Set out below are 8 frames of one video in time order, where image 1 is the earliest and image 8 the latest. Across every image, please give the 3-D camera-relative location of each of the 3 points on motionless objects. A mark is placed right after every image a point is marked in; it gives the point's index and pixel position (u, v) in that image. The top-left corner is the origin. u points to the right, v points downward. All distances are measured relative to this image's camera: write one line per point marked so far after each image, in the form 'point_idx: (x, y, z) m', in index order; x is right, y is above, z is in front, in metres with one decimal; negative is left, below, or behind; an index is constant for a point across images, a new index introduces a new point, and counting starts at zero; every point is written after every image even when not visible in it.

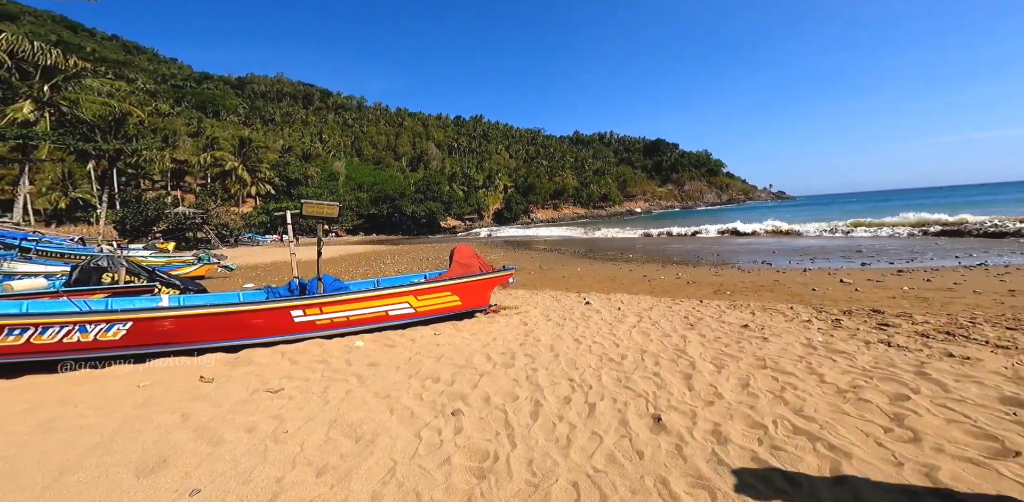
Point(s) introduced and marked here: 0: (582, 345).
0: (+0.9, -1.3, +5.6) m
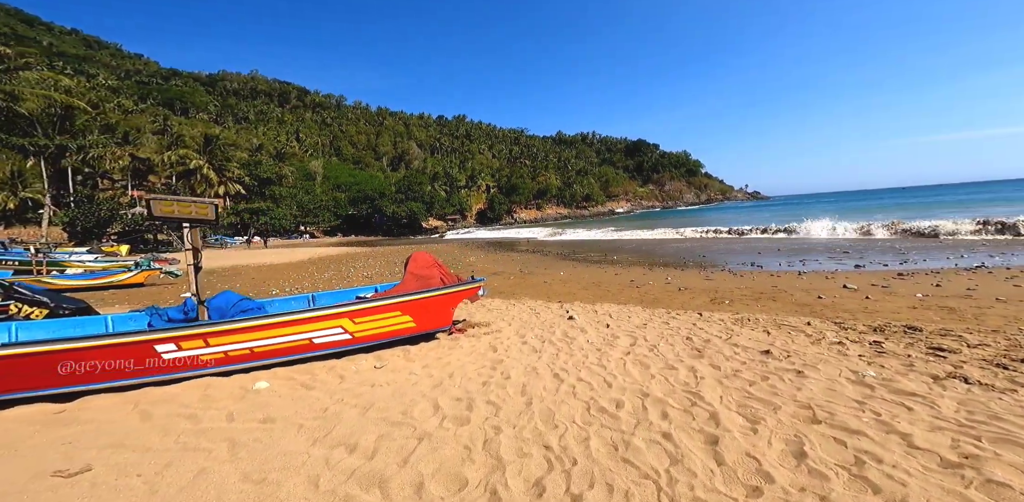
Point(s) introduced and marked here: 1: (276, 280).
0: (+0.5, -1.4, +4.3) m
1: (-10.6, -1.3, +19.4) m
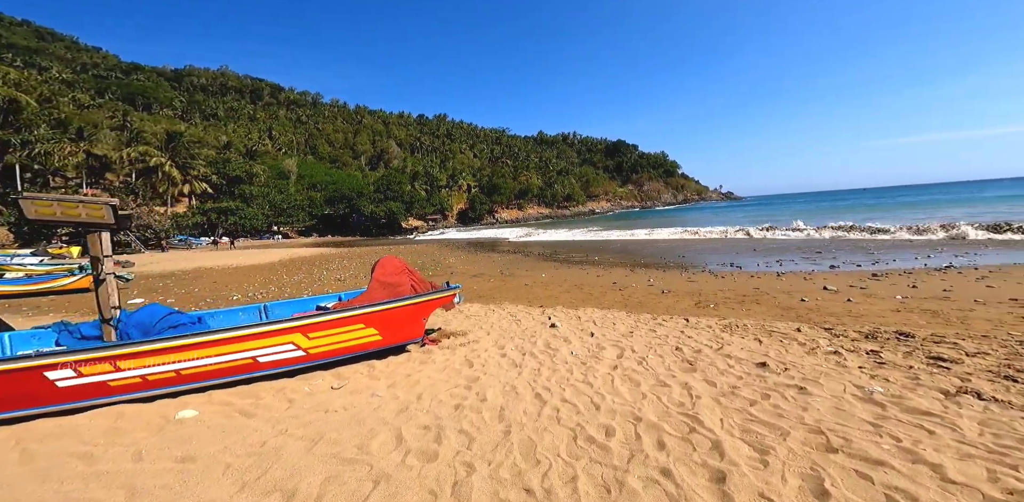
0: (+0.3, -1.5, +3.9) m
1: (-11.6, -1.4, +18.4) m
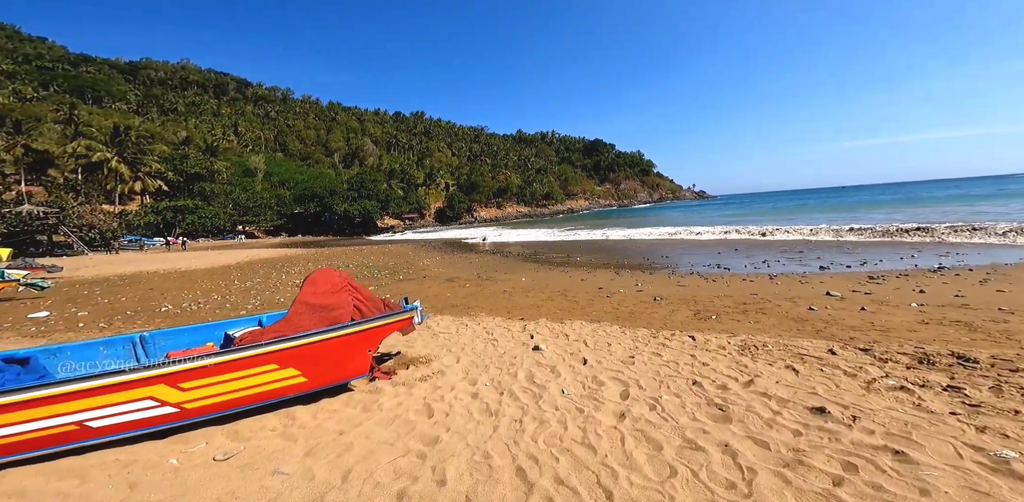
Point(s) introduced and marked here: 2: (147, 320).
0: (+0.1, -1.5, +2.6) m
1: (-12.6, -1.6, +16.4) m
2: (-8.9, -1.9, +10.0) m
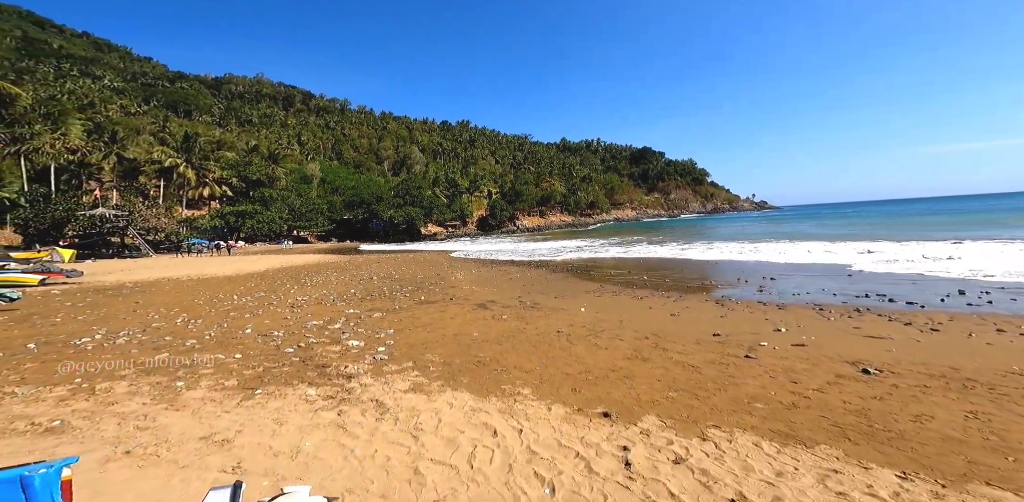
0: (+0.2, -1.6, -1.8) m
1: (-10.9, -1.8, +13.3) m
2: (-7.9, -2.0, +6.6) m
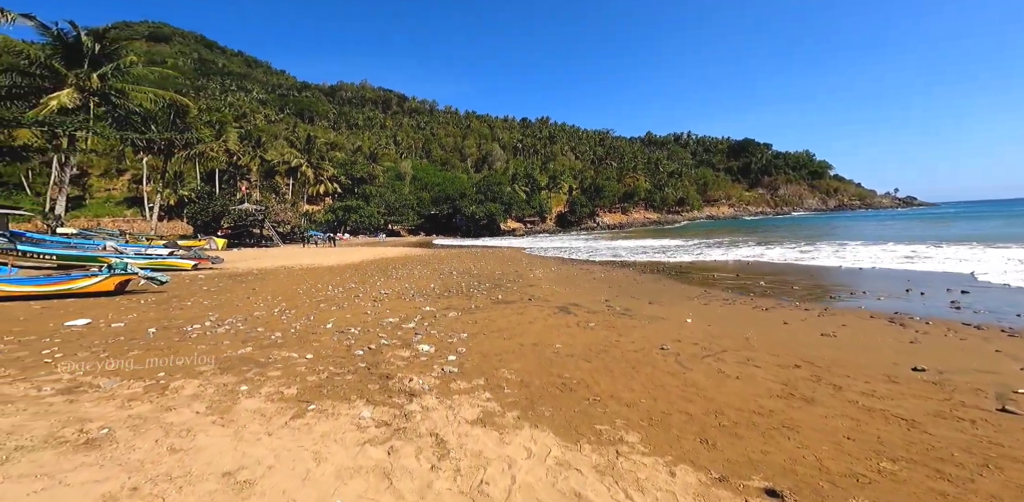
0: (-0.2, -1.7, -3.0) m
1: (-8.1, -1.6, +14.1) m
2: (-6.5, -1.8, +6.9) m
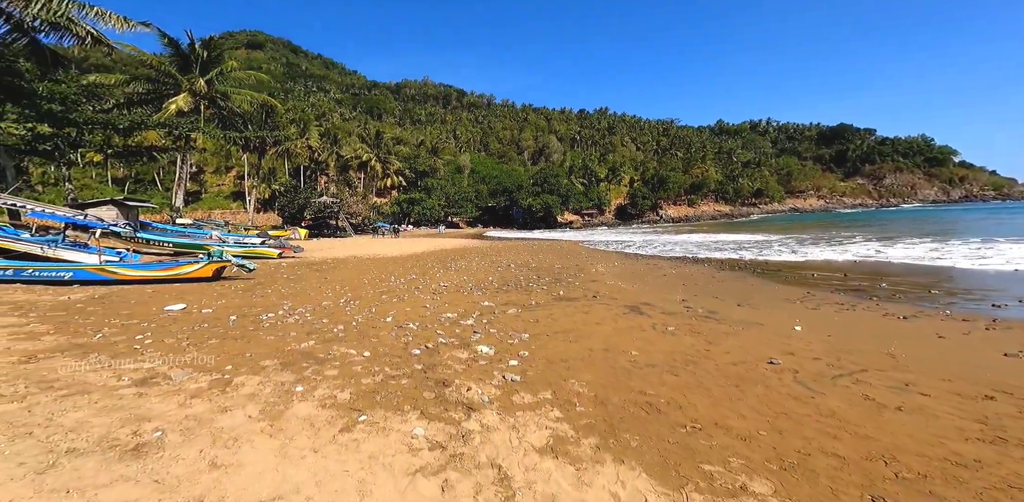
0: (-0.6, -1.8, -3.6) m
1: (-6.0, -1.3, +14.4) m
2: (-5.4, -1.7, +7.0) m
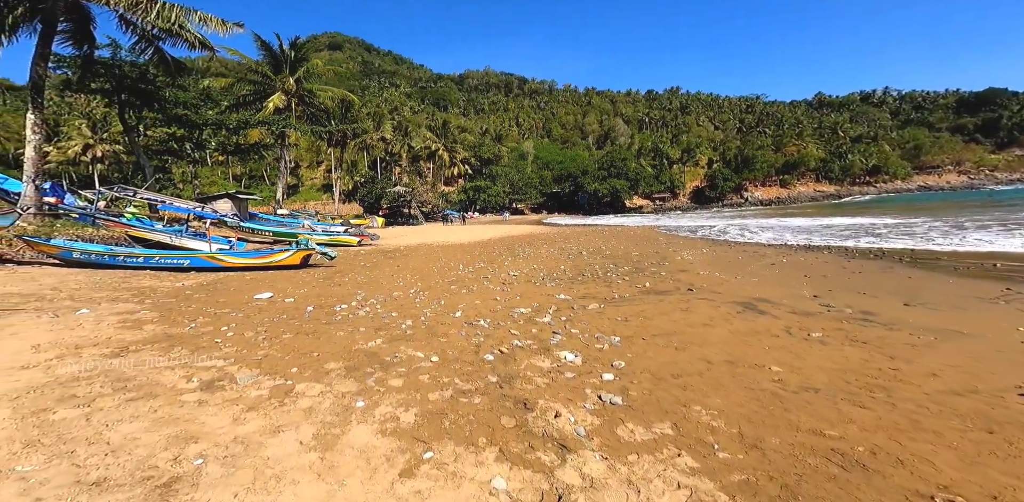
0: (-1.0, -1.9, -4.4) m
1: (-3.5, -0.9, +14.2) m
2: (-4.1, -1.6, +6.8) m
